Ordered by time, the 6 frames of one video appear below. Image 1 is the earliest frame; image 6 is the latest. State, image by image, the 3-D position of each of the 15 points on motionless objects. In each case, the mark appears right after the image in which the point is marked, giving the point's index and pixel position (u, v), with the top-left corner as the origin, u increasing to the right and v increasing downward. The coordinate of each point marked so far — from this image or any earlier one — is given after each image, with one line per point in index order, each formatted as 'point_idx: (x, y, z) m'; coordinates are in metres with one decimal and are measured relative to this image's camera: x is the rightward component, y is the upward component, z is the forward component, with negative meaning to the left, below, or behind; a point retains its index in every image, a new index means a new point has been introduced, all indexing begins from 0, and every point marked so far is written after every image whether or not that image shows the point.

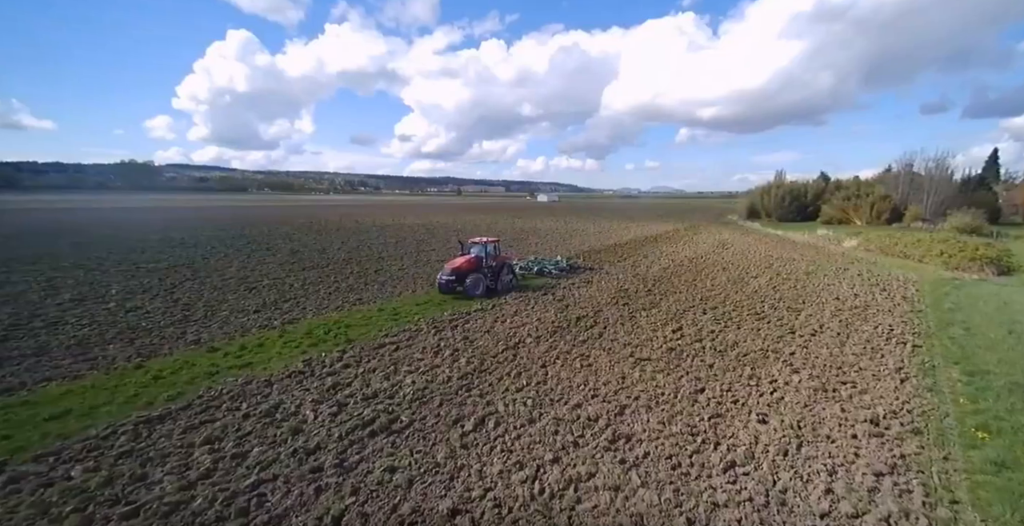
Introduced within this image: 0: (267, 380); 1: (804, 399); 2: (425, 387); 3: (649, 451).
0: (-4.1, -2.0, +8.0) m
1: (+4.8, -2.2, +7.7) m
2: (-1.5, -2.1, +7.9) m
3: (+1.8, -2.4, +6.2) m
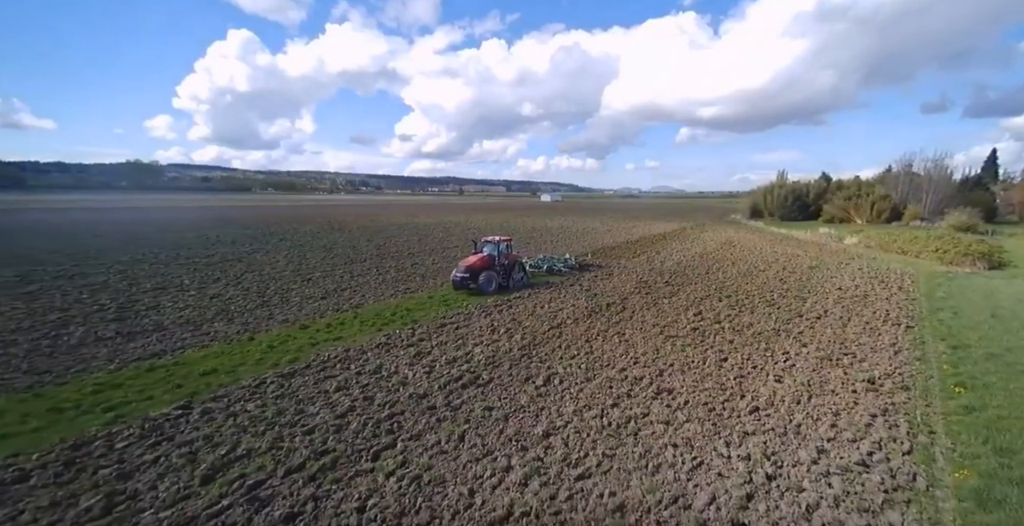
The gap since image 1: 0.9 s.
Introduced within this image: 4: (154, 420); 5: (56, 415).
0: (-3.0, -1.7, +9.5) m
1: (+5.9, -2.0, +9.2) m
2: (-0.4, -1.8, +9.4) m
3: (+2.9, -2.2, +7.7) m
4: (-4.8, -2.1, +6.4) m
5: (-6.2, -2.0, +6.4) m
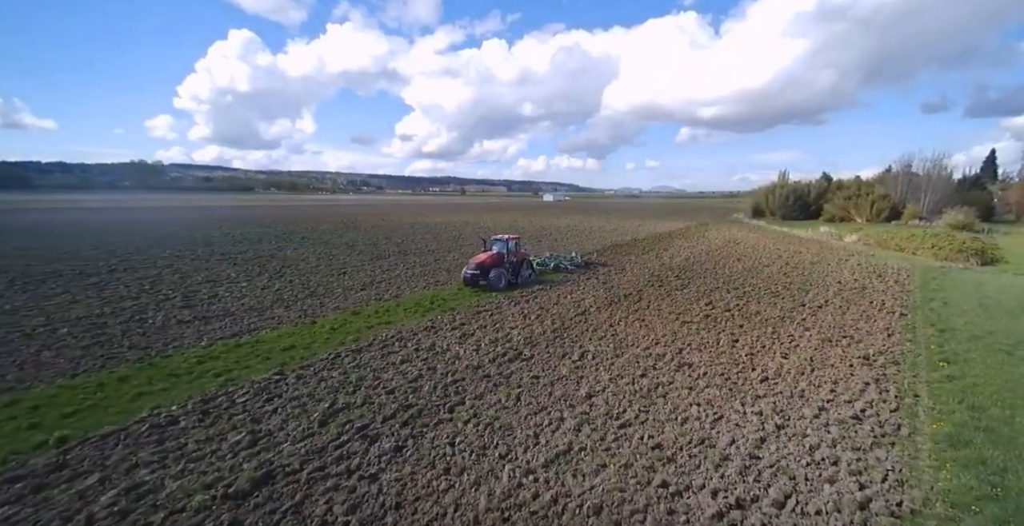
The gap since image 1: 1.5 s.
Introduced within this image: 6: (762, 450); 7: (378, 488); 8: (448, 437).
0: (-2.2, -1.5, +10.6) m
1: (+6.7, -1.8, +10.4) m
2: (+0.4, -1.6, +10.6) m
3: (+3.6, -2.0, +8.8) m
4: (-4.0, -1.9, +7.6) m
5: (-5.4, -1.9, +7.5) m
6: (+3.2, -2.4, +6.1) m
7: (-1.5, -2.4, +5.1) m
8: (-0.8, -2.3, +6.2) m
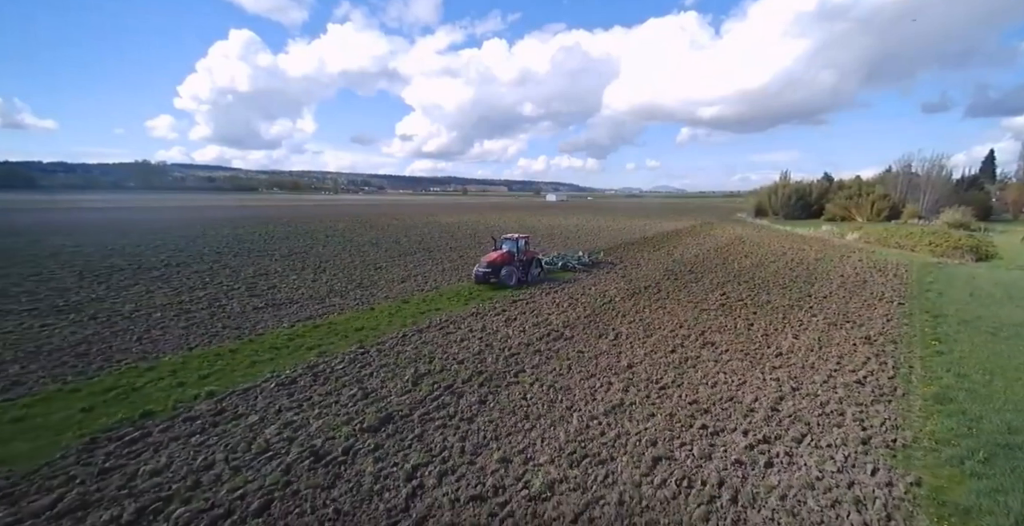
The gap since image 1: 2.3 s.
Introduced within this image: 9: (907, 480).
0: (-1.3, -1.3, +11.9) m
1: (+7.7, -1.6, +11.6) m
2: (+1.4, -1.4, +11.8) m
3: (+4.6, -1.8, +10.1) m
4: (-3.1, -1.7, +8.8) m
5: (-4.4, -1.6, +8.8) m
6: (+4.2, -2.2, +7.3) m
7: (-0.5, -2.2, +6.4) m
8: (+0.1, -2.1, +7.5) m
9: (+4.5, -2.5, +5.4) m
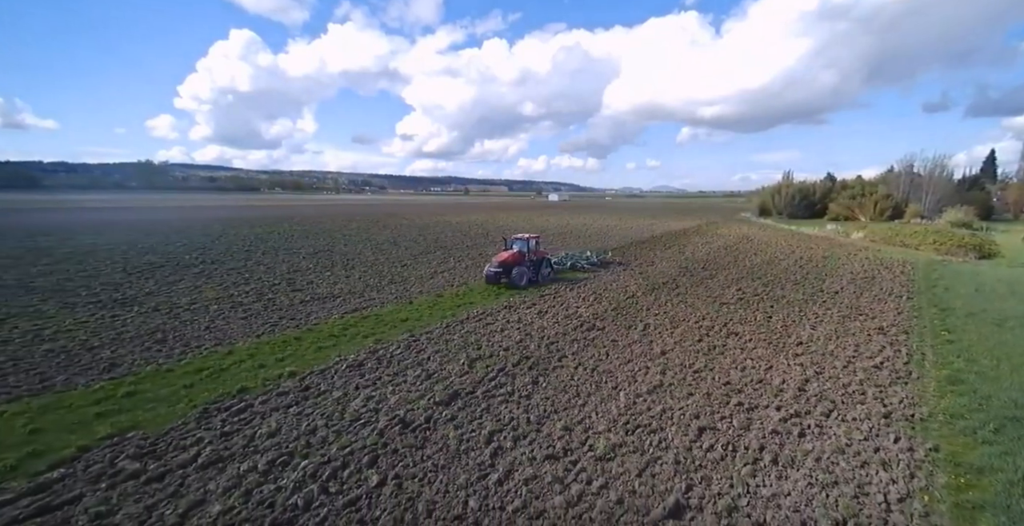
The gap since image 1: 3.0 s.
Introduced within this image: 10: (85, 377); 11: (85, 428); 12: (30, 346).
0: (-0.4, -1.2, +12.6) m
1: (+8.5, -1.5, +12.3) m
2: (+2.2, -1.3, +12.6) m
3: (+5.5, -1.7, +10.8) m
4: (-2.2, -1.6, +9.6) m
5: (-3.6, -1.5, +9.5) m
6: (+5.1, -2.1, +8.0) m
7: (+0.4, -2.1, +7.1) m
8: (+1.0, -2.0, +8.2) m
9: (+5.4, -2.4, +6.1) m
10: (-6.5, -1.7, +7.1) m
11: (-5.2, -2.0, +5.7) m
12: (-8.6, -1.5, +8.3) m
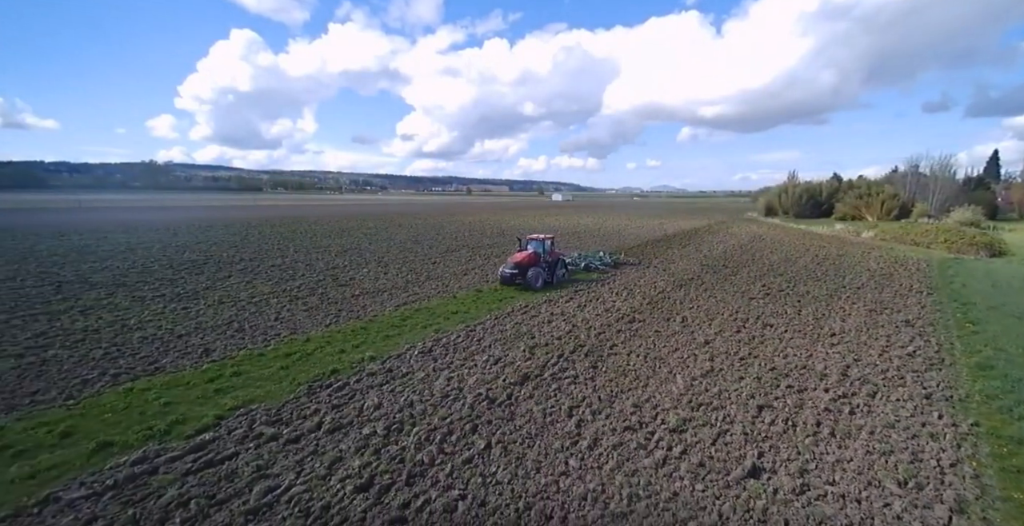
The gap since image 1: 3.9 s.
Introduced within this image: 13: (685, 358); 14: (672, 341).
0: (+0.7, -1.1, +13.2) m
1: (+9.6, -1.4, +12.9) m
2: (+3.4, -1.2, +13.2) m
3: (+6.6, -1.6, +11.4) m
4: (-1.1, -1.5, +10.2) m
5: (-2.4, -1.4, +10.1) m
6: (+6.2, -2.0, +8.6) m
7: (+1.5, -2.0, +7.7) m
8: (+2.1, -1.9, +8.8) m
9: (+6.5, -2.3, +6.7) m
10: (-5.3, -1.6, +7.7) m
11: (-4.0, -1.9, +6.3) m
12: (-7.4, -1.3, +9.0) m
13: (+3.3, -1.9, +9.1) m
14: (+3.4, -1.7, +10.1) m
